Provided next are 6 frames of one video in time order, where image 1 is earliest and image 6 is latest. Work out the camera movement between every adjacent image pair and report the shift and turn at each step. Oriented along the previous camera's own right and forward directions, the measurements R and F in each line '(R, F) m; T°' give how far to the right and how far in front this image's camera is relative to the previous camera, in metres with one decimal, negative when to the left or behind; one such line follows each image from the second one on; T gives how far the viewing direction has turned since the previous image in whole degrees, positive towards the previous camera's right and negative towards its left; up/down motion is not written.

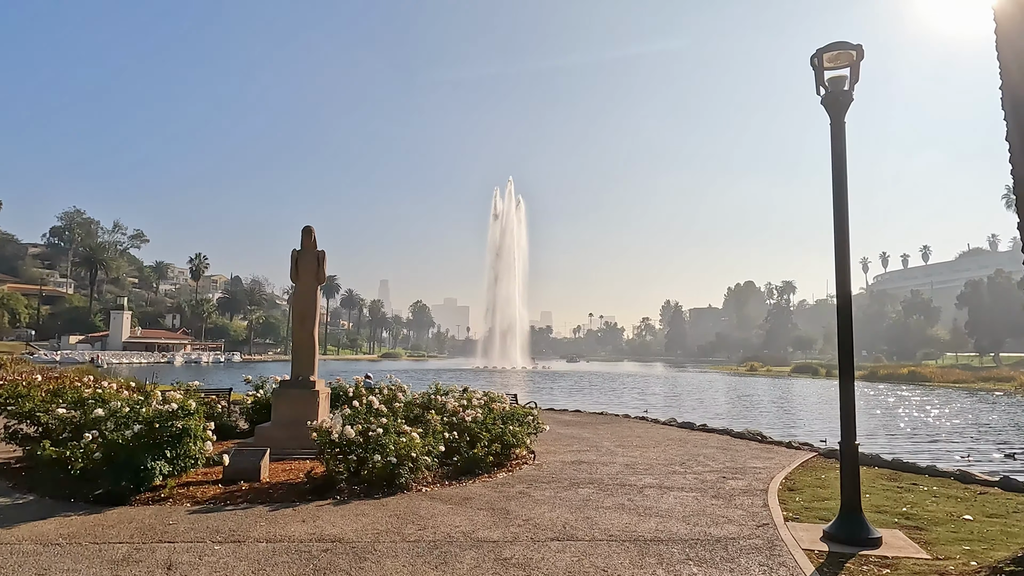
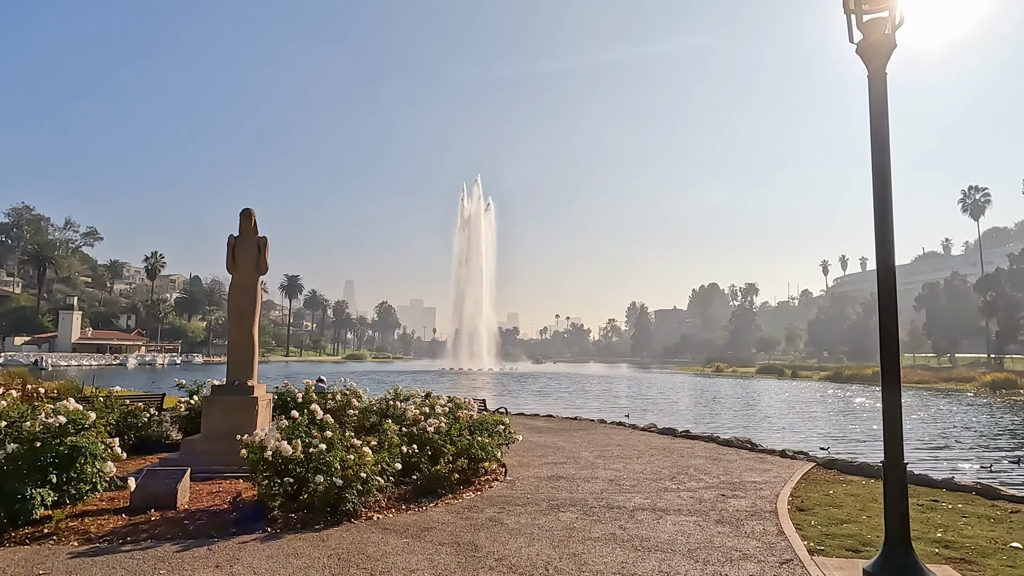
(0.0, +1.4) m; +3°
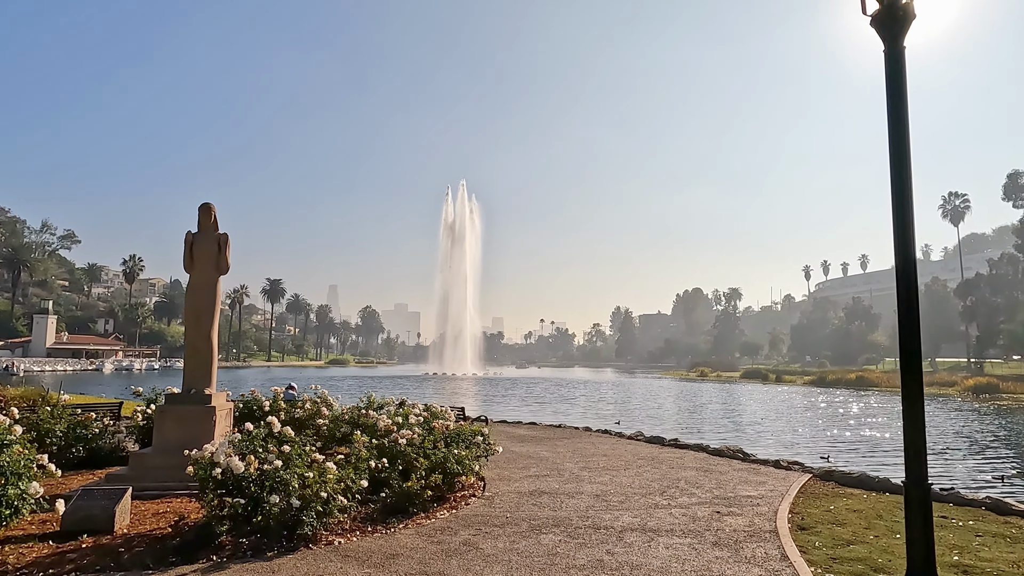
(+0.1, +0.7) m; +1°
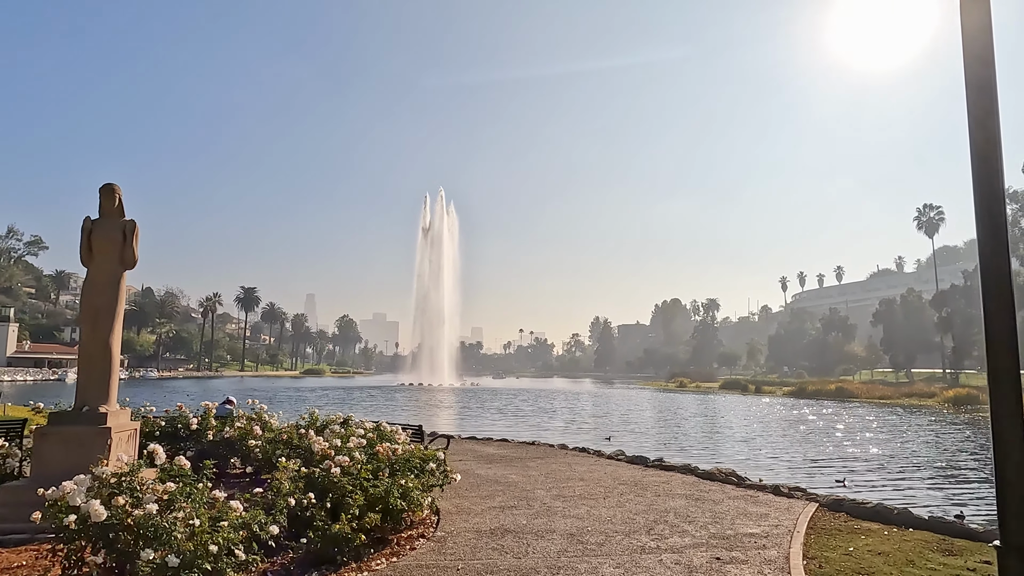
(+0.3, +1.6) m; +2°
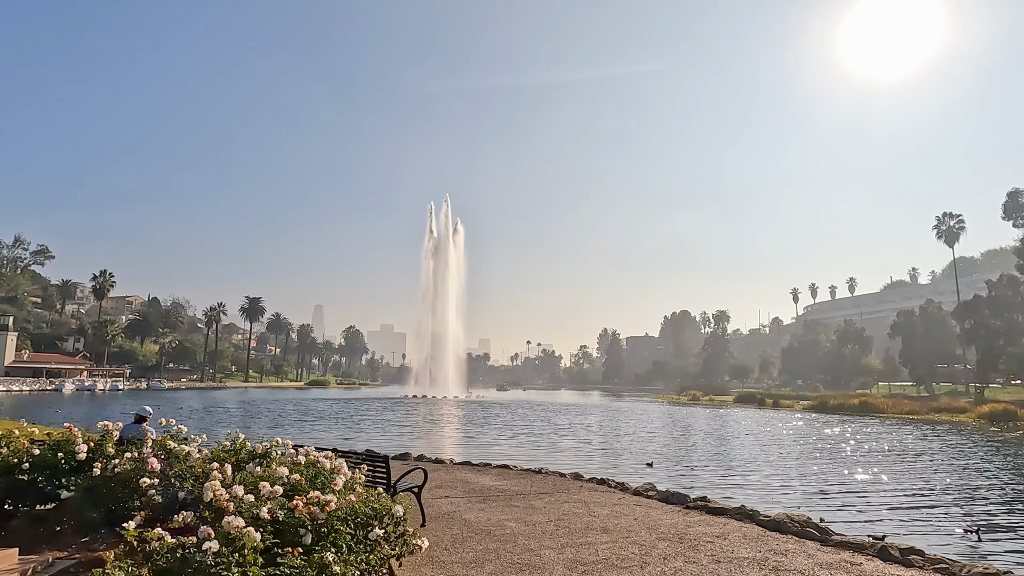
(+0.1, +3.0) m; -1°
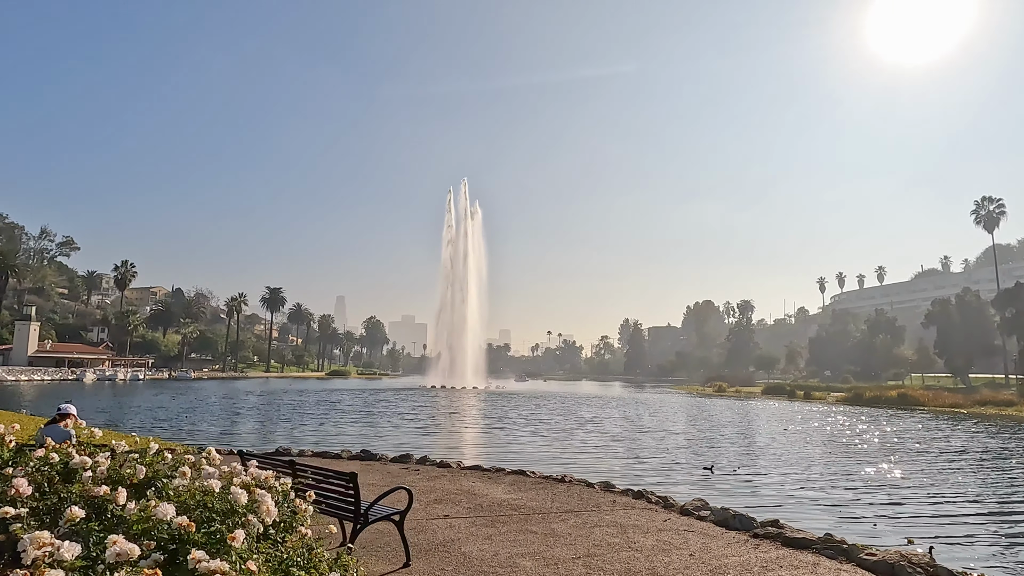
(+0.1, +2.4) m; -2°
